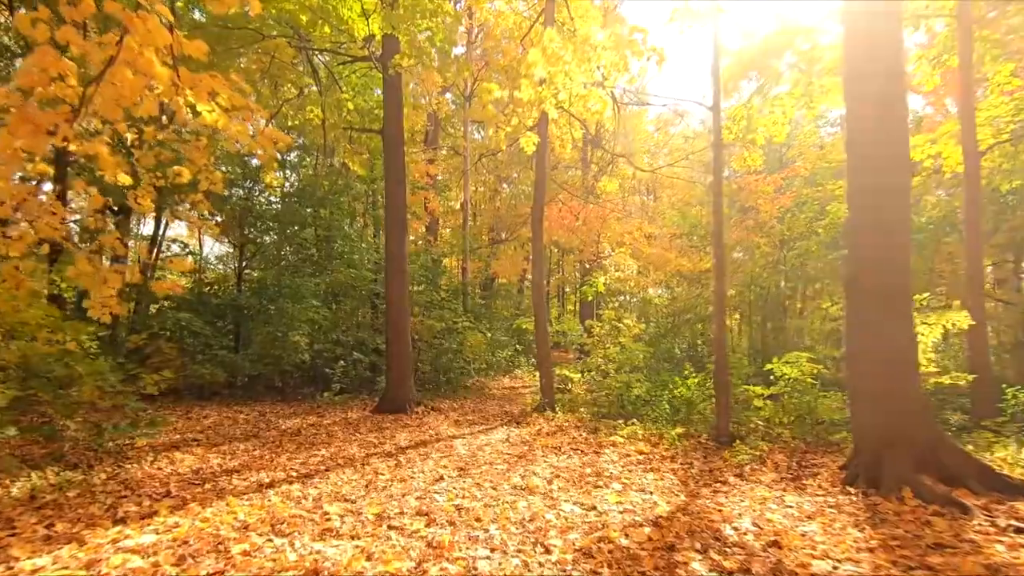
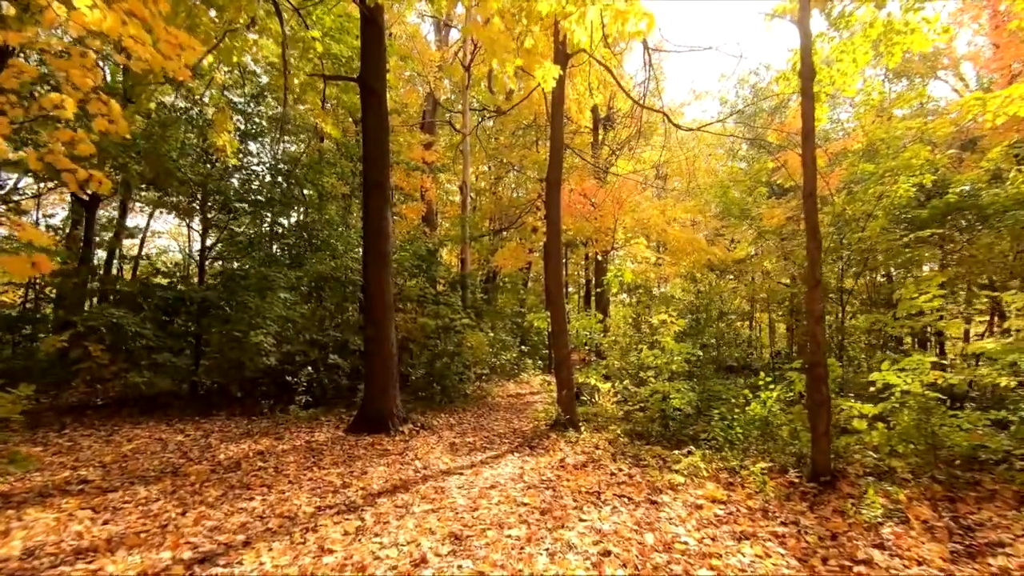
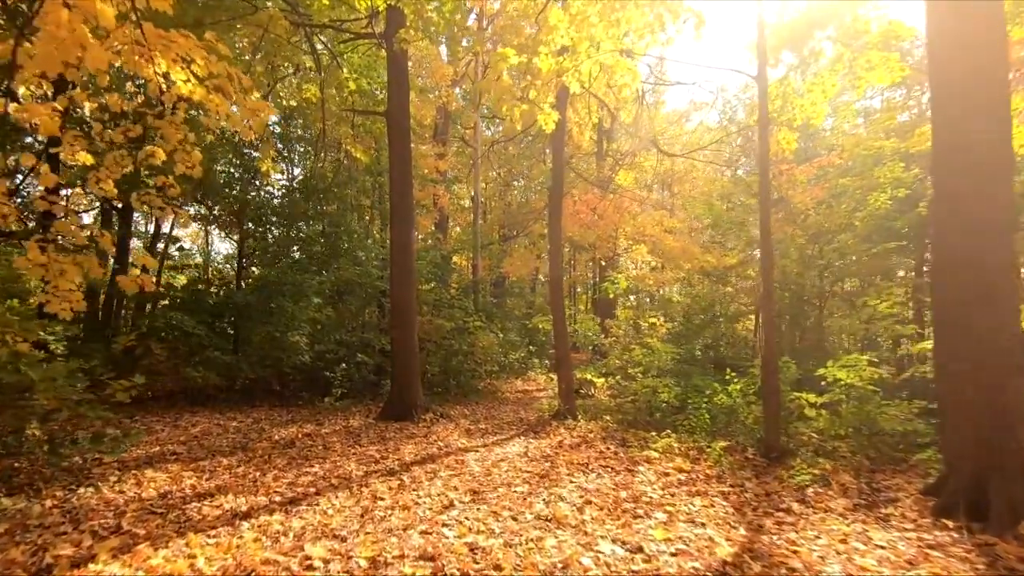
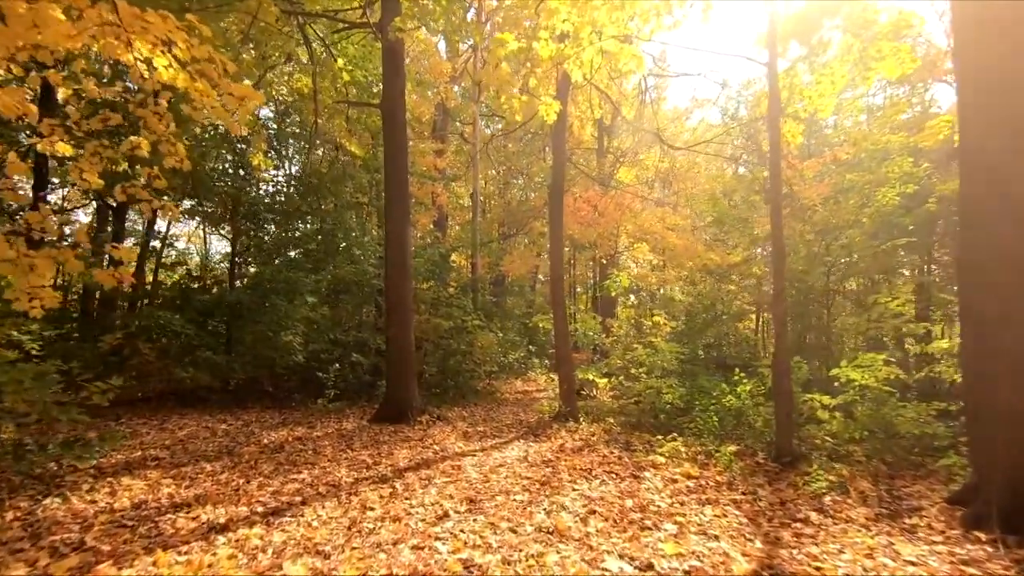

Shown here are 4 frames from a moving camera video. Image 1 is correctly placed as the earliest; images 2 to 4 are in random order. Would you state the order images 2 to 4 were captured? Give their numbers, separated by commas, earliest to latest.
3, 4, 2
